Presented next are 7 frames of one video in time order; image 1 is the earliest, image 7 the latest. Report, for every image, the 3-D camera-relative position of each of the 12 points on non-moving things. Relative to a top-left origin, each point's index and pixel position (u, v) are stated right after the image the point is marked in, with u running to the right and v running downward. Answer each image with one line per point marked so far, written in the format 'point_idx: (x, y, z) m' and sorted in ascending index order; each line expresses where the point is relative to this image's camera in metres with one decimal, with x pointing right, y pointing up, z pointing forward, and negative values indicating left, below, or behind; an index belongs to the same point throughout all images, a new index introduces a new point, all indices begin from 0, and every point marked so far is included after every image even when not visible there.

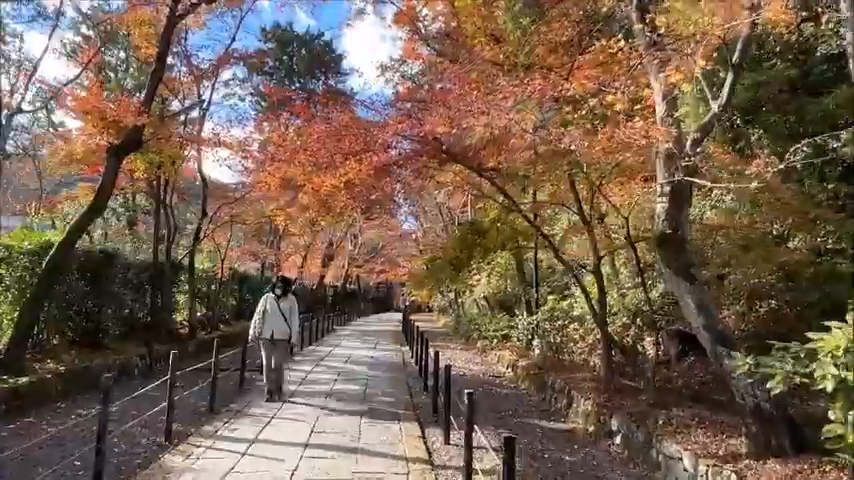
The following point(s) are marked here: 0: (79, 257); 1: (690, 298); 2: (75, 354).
0: (-6.6, -0.4, +12.1) m
1: (+2.6, -0.6, +6.3) m
2: (-6.3, -2.0, +11.5) m
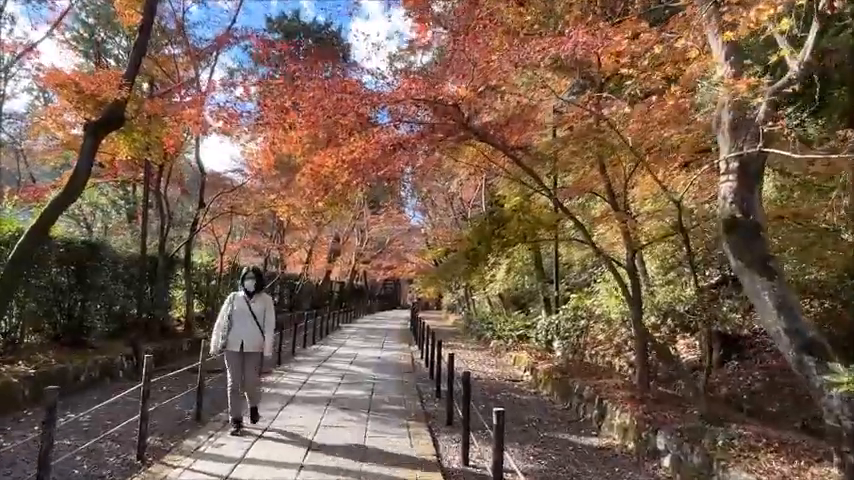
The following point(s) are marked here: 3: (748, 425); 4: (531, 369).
0: (-6.3, -0.2, +11.0) m
1: (+2.8, -0.5, +5.2) m
2: (-6.1, -1.9, +10.4) m
3: (+3.3, -1.9, +6.5) m
4: (+2.1, -2.6, +12.8) m
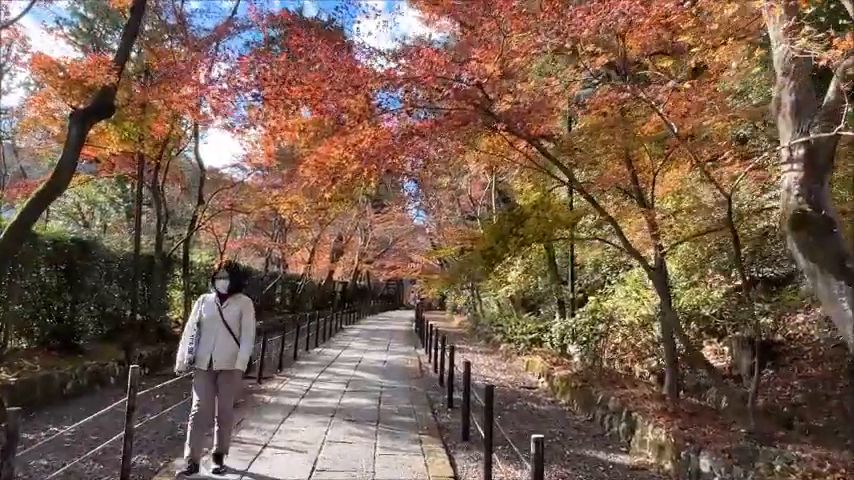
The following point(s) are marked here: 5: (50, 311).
0: (-6.2, -0.1, +10.4) m
1: (+3.0, -0.4, +4.5) m
2: (-6.0, -1.8, +9.8) m
3: (+3.5, -1.9, +5.9) m
4: (+2.3, -2.6, +12.1) m
5: (-6.3, -1.2, +10.7) m
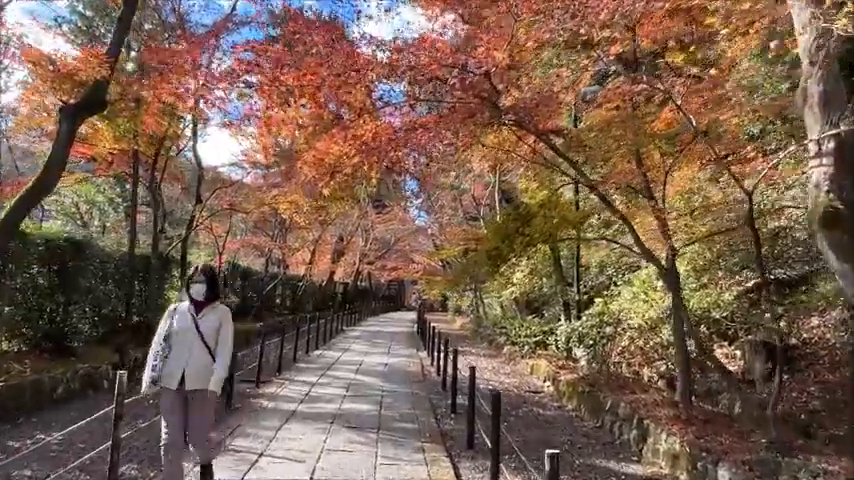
0: (-6.1, -0.1, +10.1) m
1: (+3.0, -0.4, +4.2) m
2: (-5.9, -1.8, +9.5) m
3: (+3.5, -1.9, +5.5) m
4: (+2.3, -2.6, +11.8) m
5: (-6.3, -1.2, +10.4) m
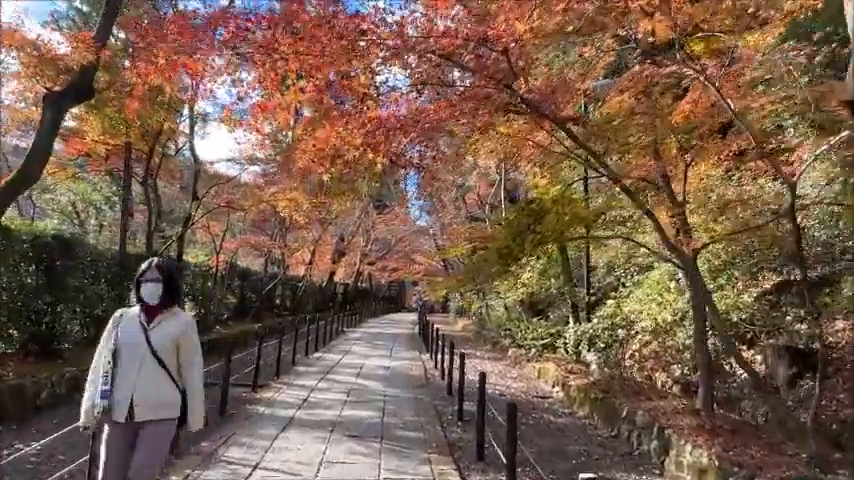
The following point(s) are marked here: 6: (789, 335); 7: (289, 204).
0: (-6.0, -0.1, +9.6) m
1: (+3.1, -0.4, +3.7) m
2: (-5.8, -1.8, +9.0) m
3: (+3.6, -1.9, +5.1) m
4: (+2.4, -2.6, +11.3) m
5: (-6.2, -1.1, +9.9) m
6: (+5.5, -1.5, +9.8) m
7: (-3.4, +0.9, +15.5) m
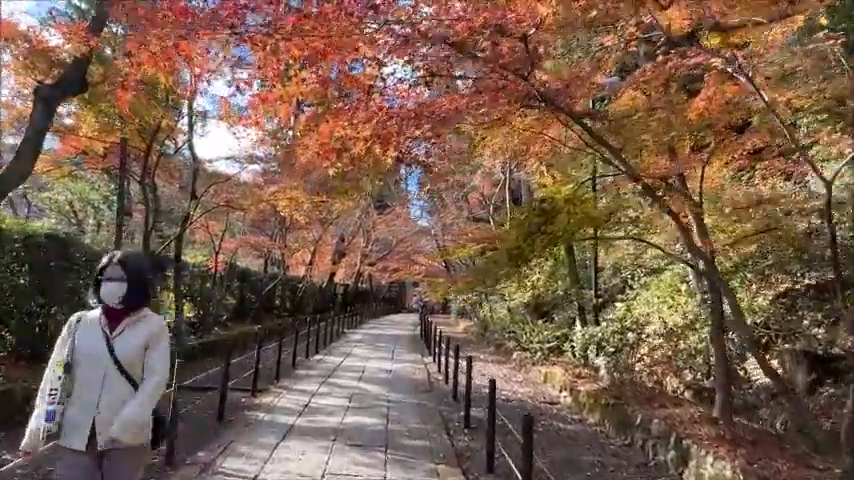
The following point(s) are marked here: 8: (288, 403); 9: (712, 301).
0: (-5.9, -0.1, +9.3) m
1: (+3.1, -0.4, +3.4) m
2: (-5.8, -1.8, +8.7) m
3: (+3.6, -1.9, +4.7) m
4: (+2.5, -2.6, +11.0) m
5: (-6.1, -1.1, +9.6) m
6: (+5.6, -1.5, +9.4) m
7: (-3.3, +0.9, +15.2) m
8: (-2.1, -2.4, +9.5) m
9: (+3.5, -0.8, +7.8) m
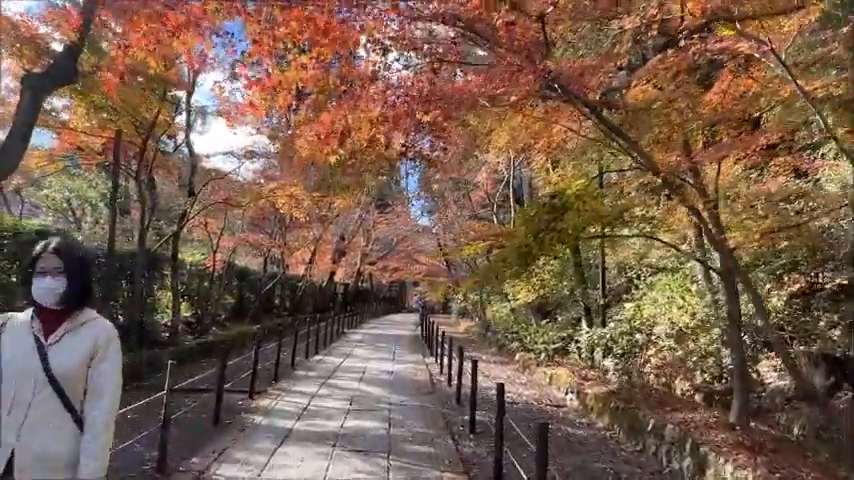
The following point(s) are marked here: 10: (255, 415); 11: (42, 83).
0: (-5.9, 0.0, +9.0) m
1: (+3.2, -0.4, +3.1) m
2: (-5.7, -1.7, +8.4) m
3: (+3.7, -1.9, +4.4) m
4: (+2.5, -2.6, +10.7) m
5: (-6.1, -1.1, +9.3) m
6: (+5.7, -1.5, +9.1) m
7: (-3.2, +0.9, +14.9) m
8: (-2.0, -2.4, +9.2) m
9: (+3.5, -0.7, +7.5) m
10: (-2.3, -2.3, +8.6) m
11: (-4.1, +1.7, +6.8) m
